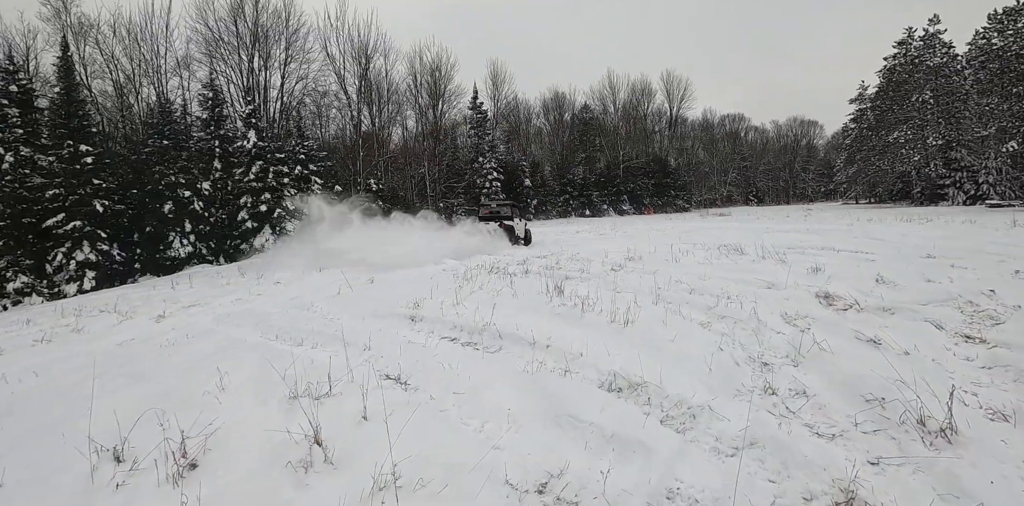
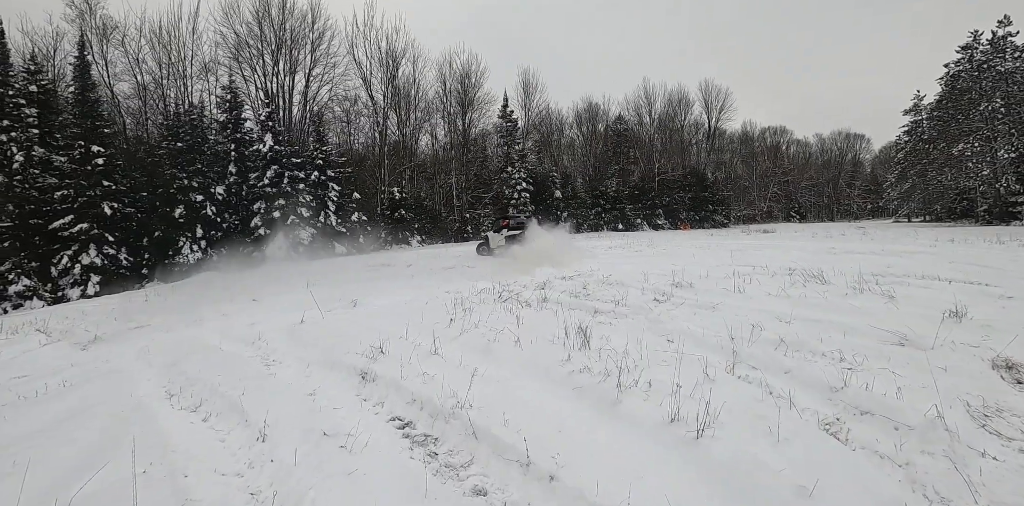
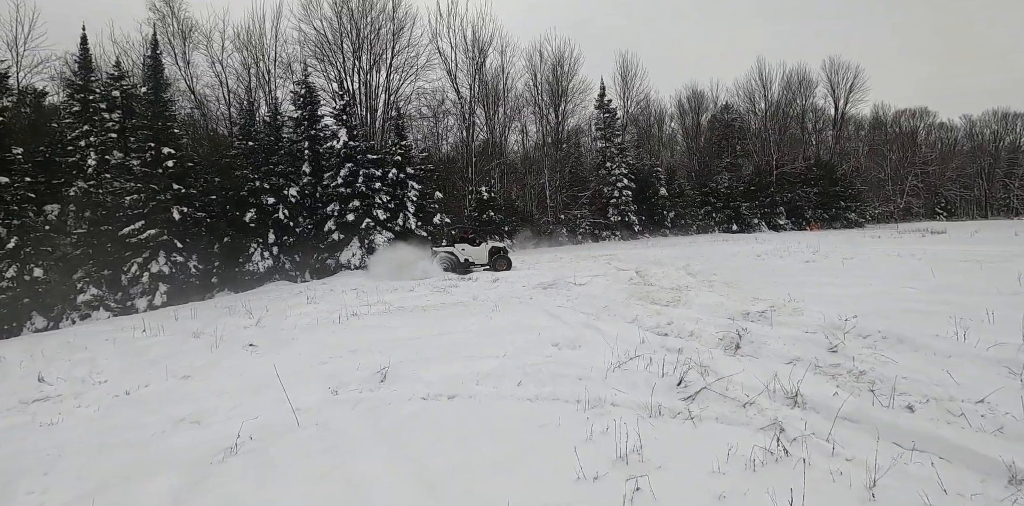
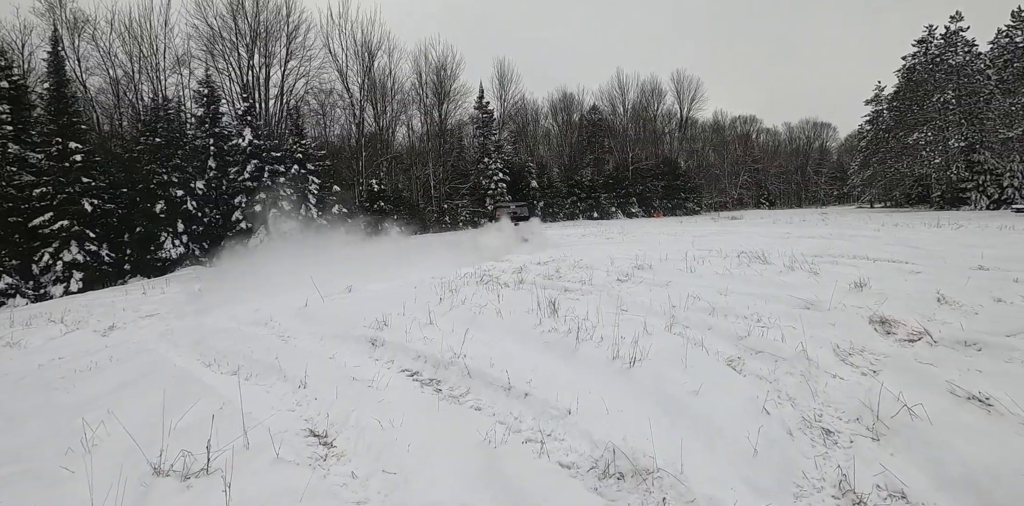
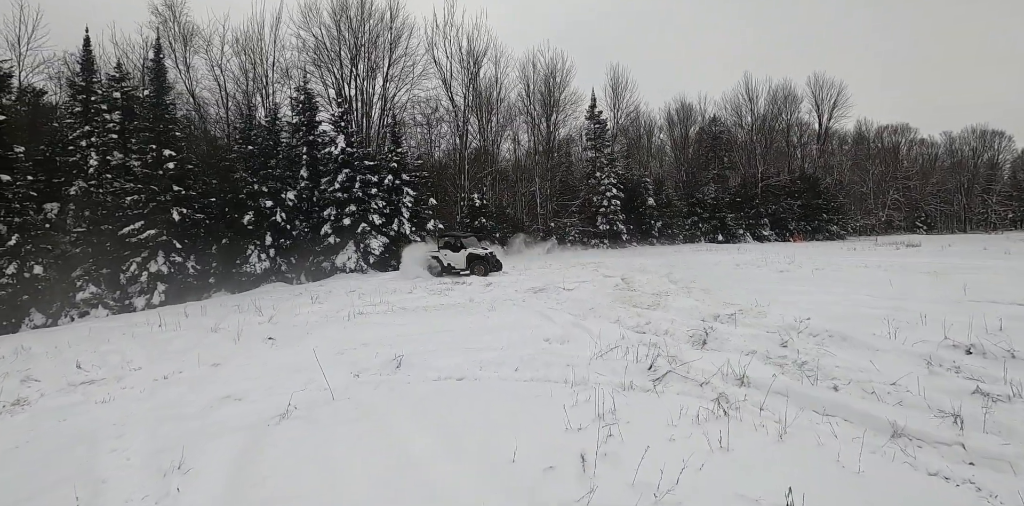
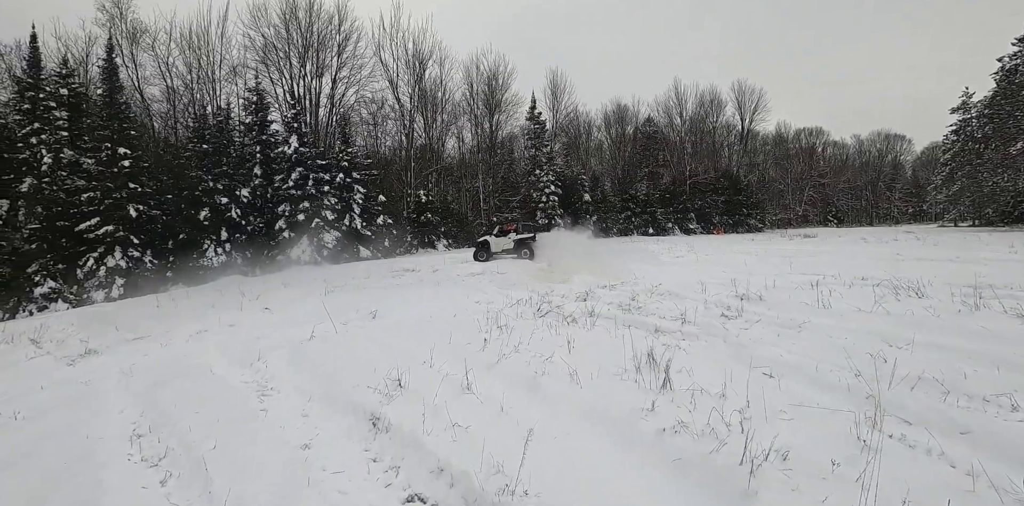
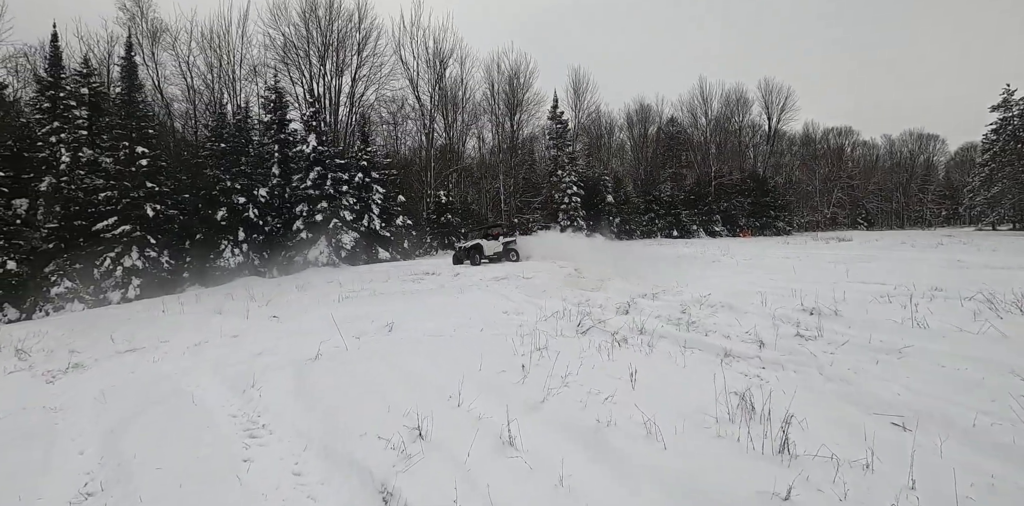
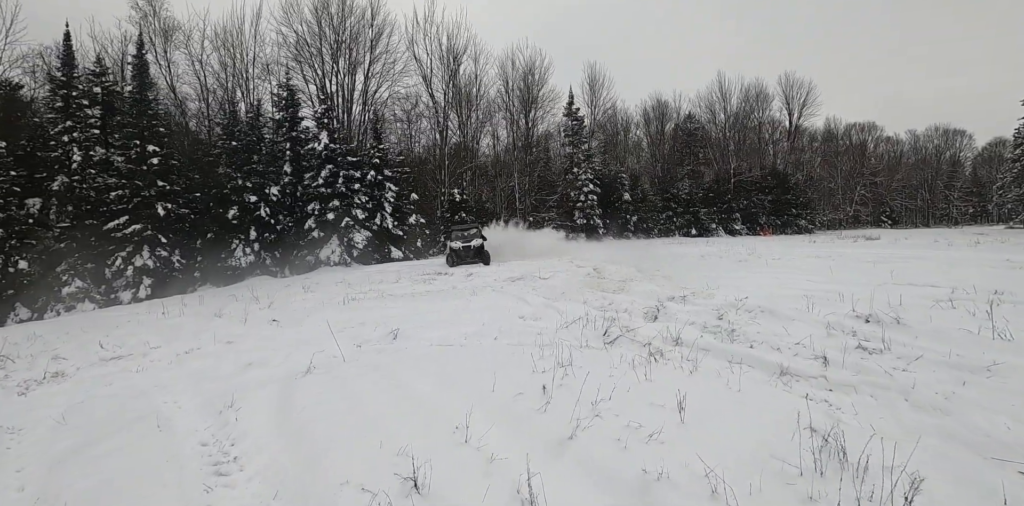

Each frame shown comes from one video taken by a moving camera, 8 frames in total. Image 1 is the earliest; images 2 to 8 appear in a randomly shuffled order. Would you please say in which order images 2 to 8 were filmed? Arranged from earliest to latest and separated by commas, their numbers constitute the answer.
4, 2, 6, 7, 8, 5, 3
